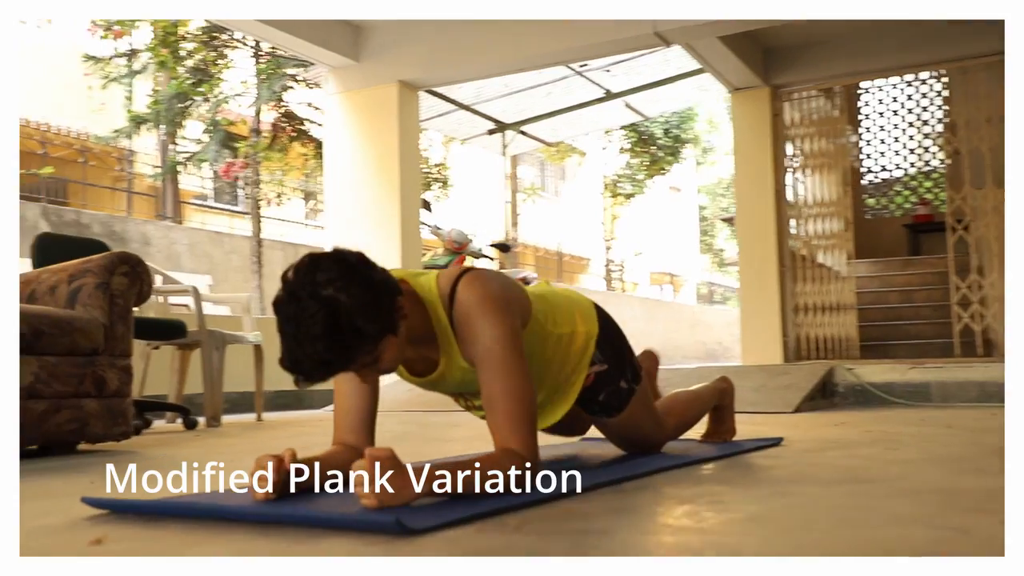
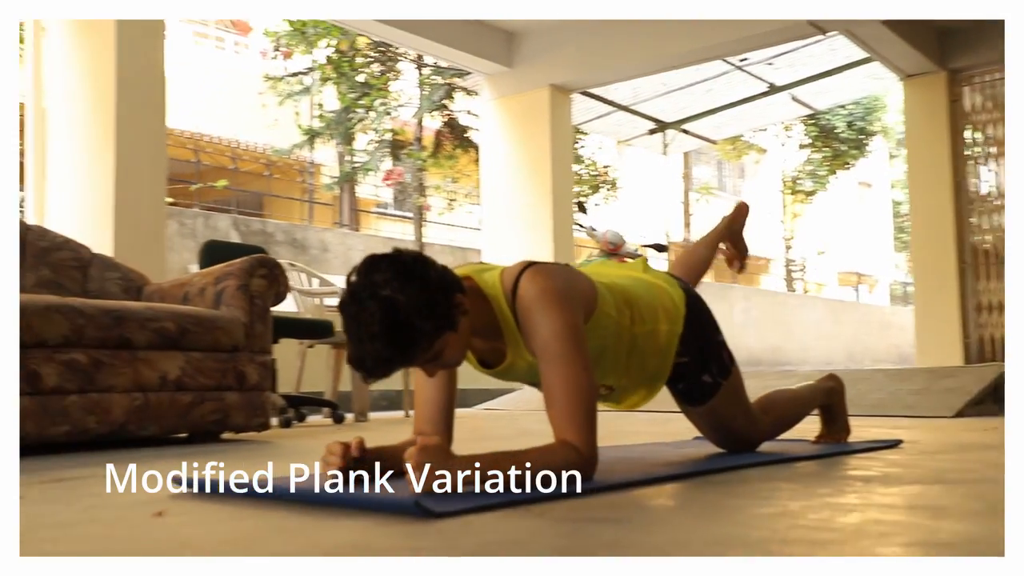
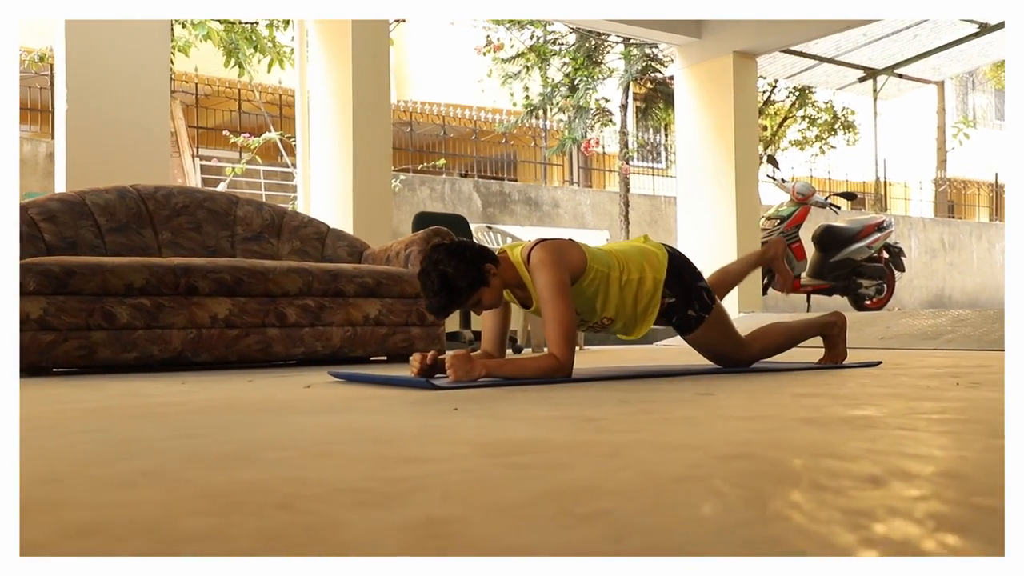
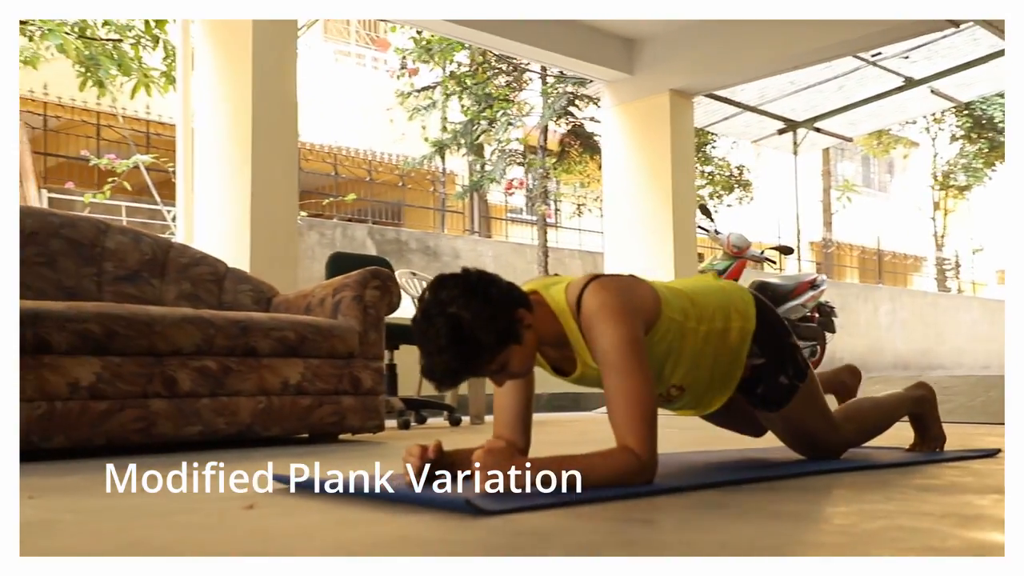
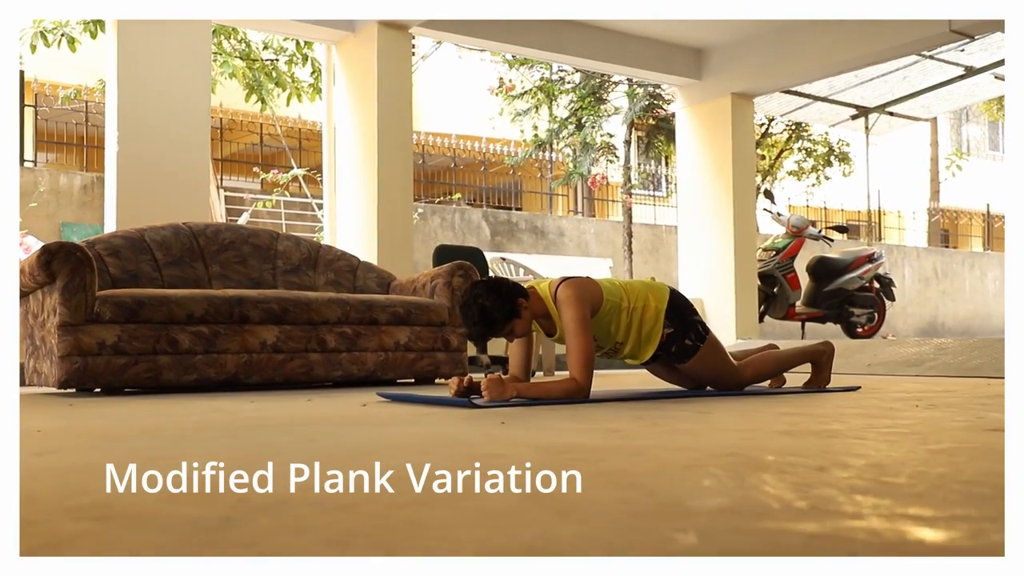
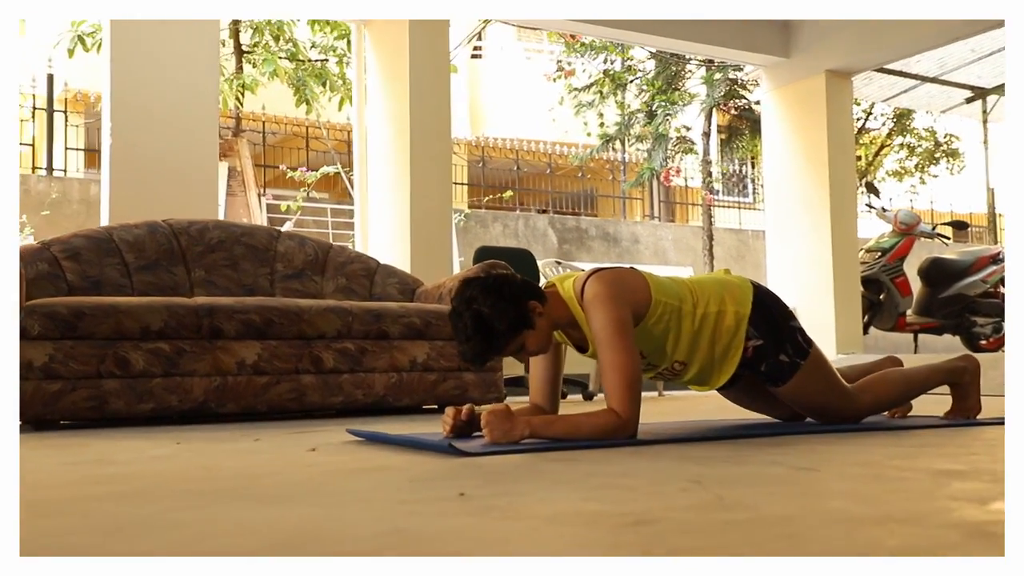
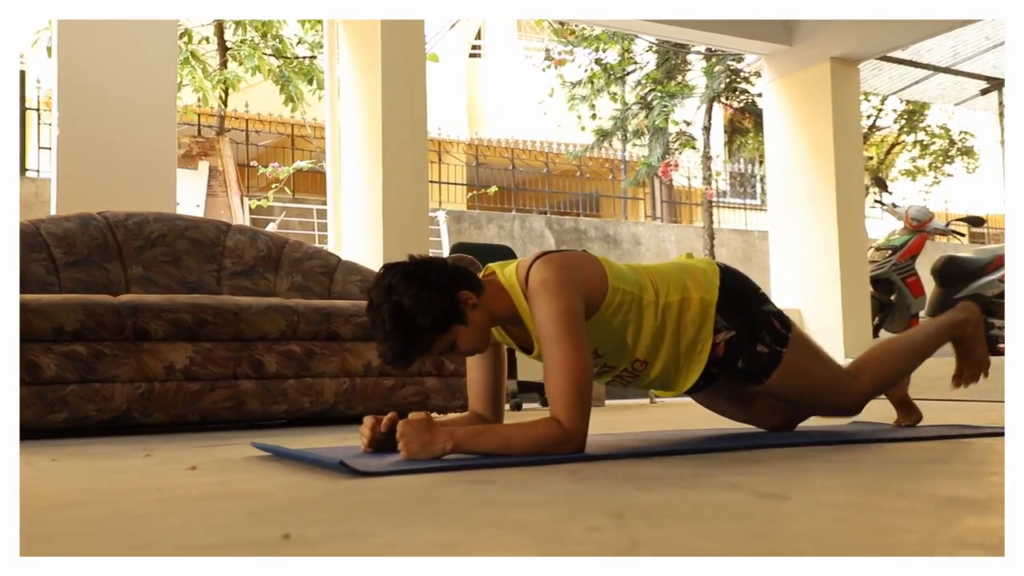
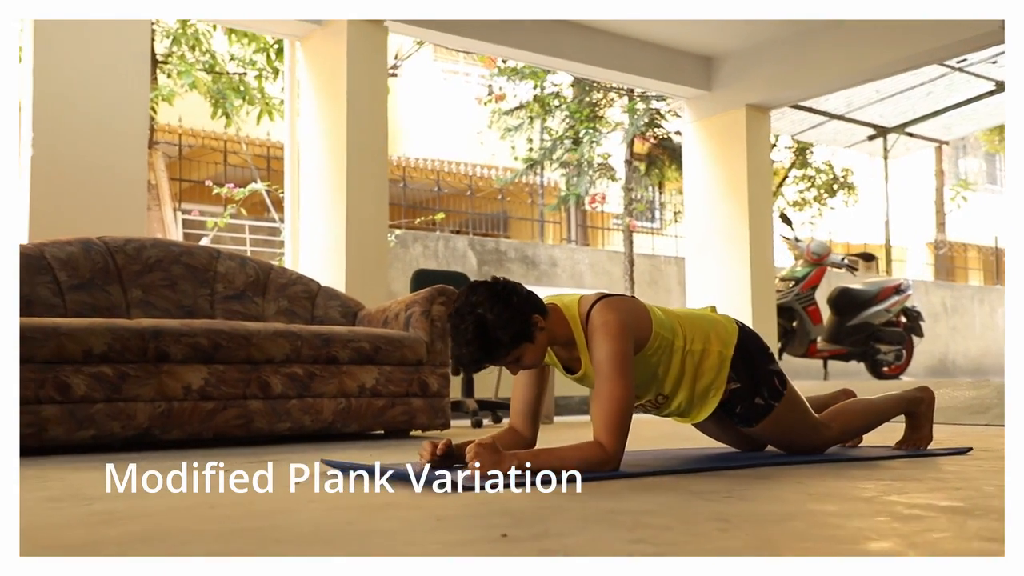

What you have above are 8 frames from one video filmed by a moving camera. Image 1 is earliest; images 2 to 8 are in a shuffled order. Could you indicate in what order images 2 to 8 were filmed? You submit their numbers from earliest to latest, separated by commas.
2, 4, 8, 5, 3, 6, 7
